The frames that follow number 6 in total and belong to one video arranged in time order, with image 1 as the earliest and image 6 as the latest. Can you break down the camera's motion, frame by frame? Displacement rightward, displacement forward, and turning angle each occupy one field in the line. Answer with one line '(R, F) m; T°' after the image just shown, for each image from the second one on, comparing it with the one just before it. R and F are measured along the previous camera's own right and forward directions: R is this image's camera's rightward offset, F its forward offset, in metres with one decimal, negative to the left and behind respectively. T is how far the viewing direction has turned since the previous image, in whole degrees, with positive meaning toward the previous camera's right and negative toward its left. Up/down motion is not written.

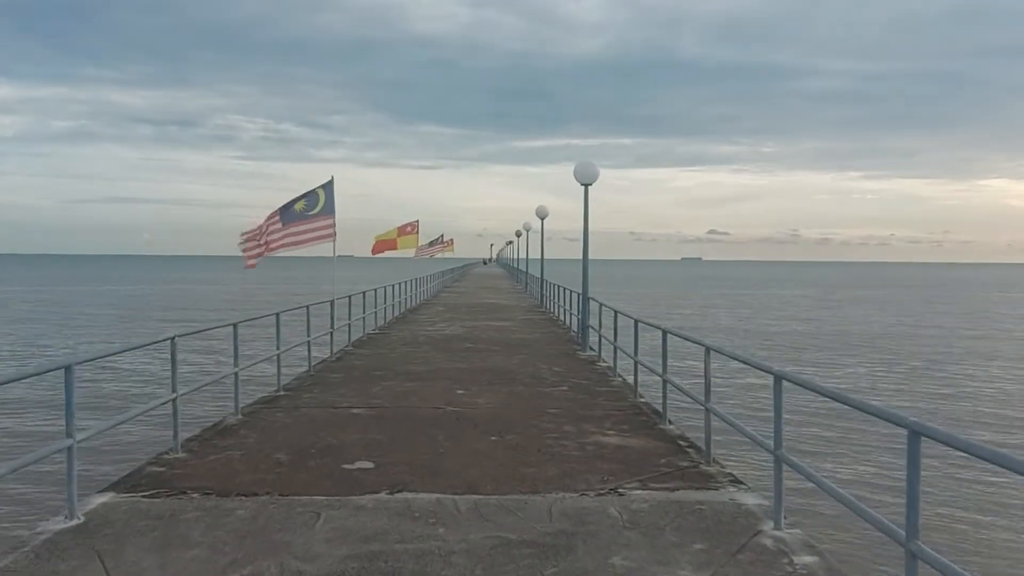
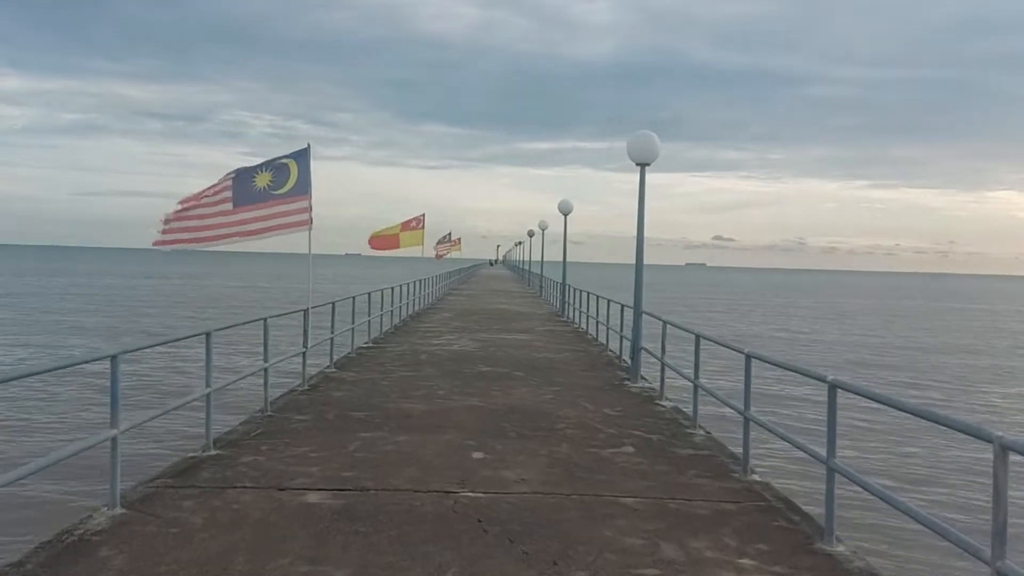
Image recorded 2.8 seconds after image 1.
(-0.4, +3.3) m; 0°
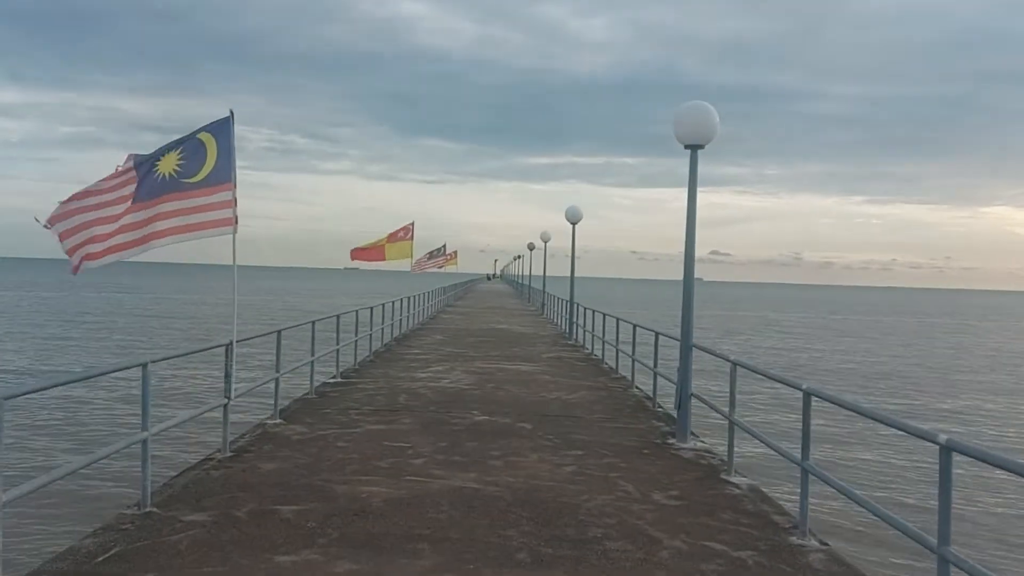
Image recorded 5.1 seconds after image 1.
(-0.1, +2.8) m; 0°
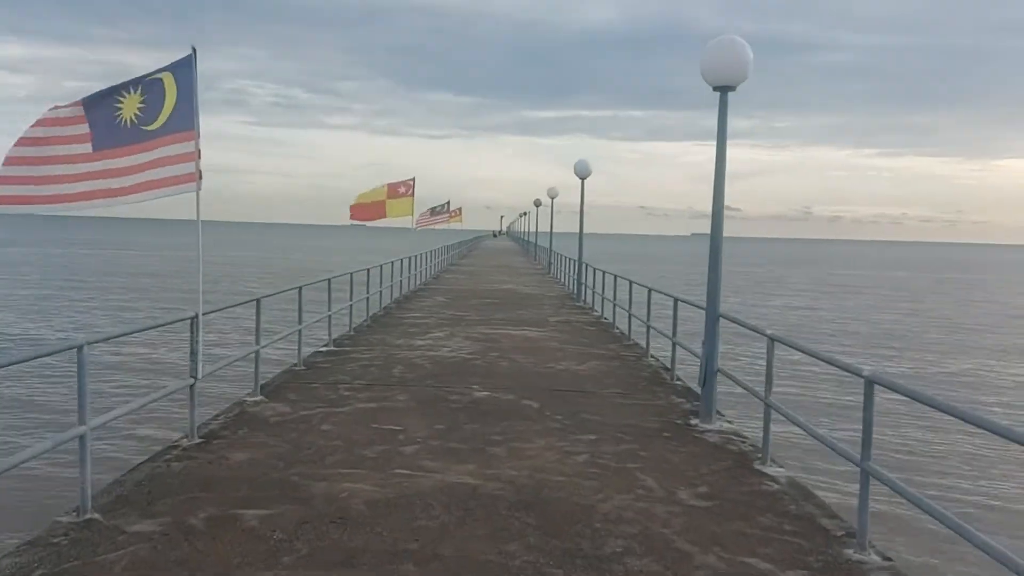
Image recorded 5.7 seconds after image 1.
(0.0, +0.9) m; -1°
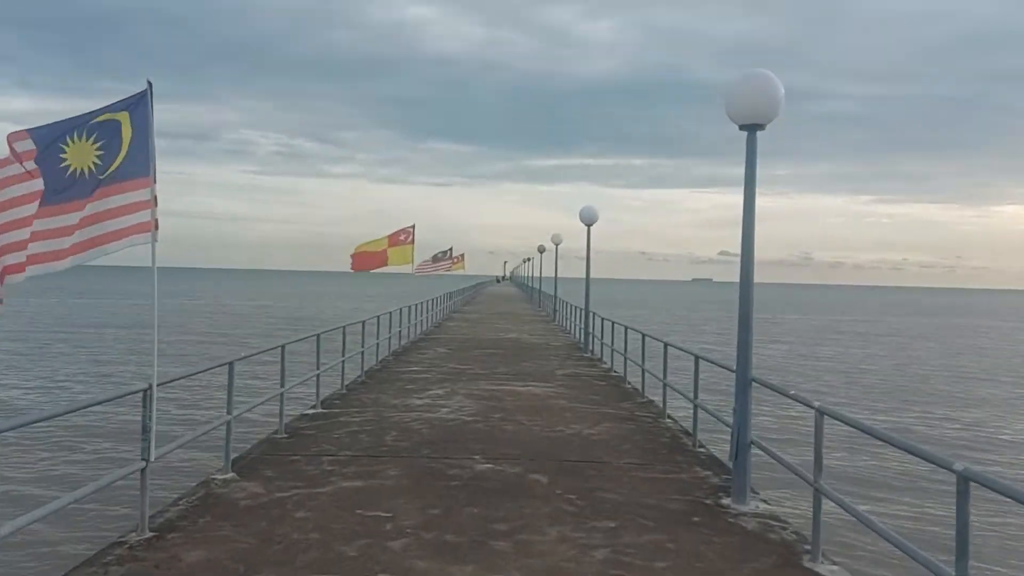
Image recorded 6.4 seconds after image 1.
(0.0, +0.8) m; 0°
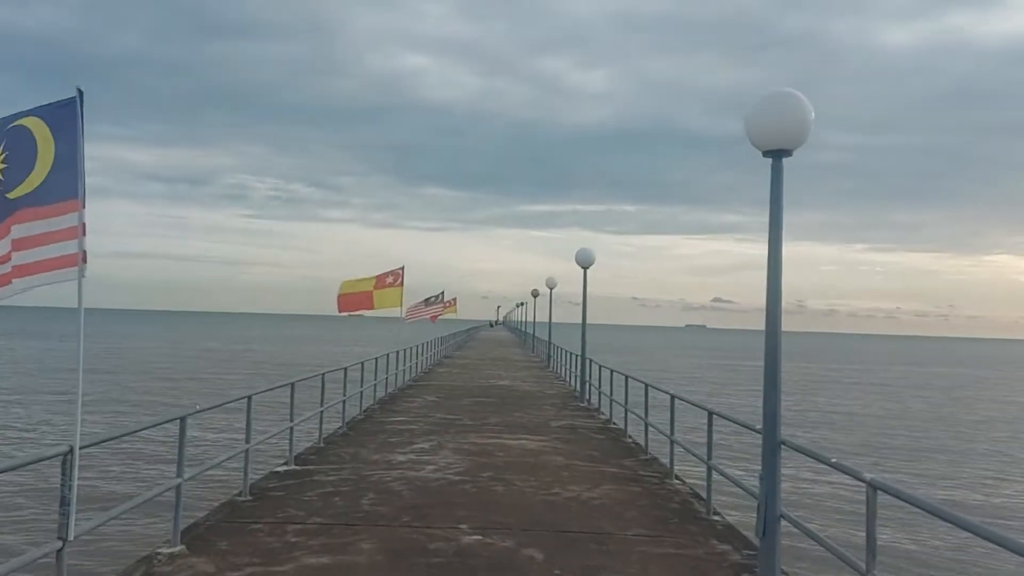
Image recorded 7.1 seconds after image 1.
(0.0, +0.8) m; 0°
